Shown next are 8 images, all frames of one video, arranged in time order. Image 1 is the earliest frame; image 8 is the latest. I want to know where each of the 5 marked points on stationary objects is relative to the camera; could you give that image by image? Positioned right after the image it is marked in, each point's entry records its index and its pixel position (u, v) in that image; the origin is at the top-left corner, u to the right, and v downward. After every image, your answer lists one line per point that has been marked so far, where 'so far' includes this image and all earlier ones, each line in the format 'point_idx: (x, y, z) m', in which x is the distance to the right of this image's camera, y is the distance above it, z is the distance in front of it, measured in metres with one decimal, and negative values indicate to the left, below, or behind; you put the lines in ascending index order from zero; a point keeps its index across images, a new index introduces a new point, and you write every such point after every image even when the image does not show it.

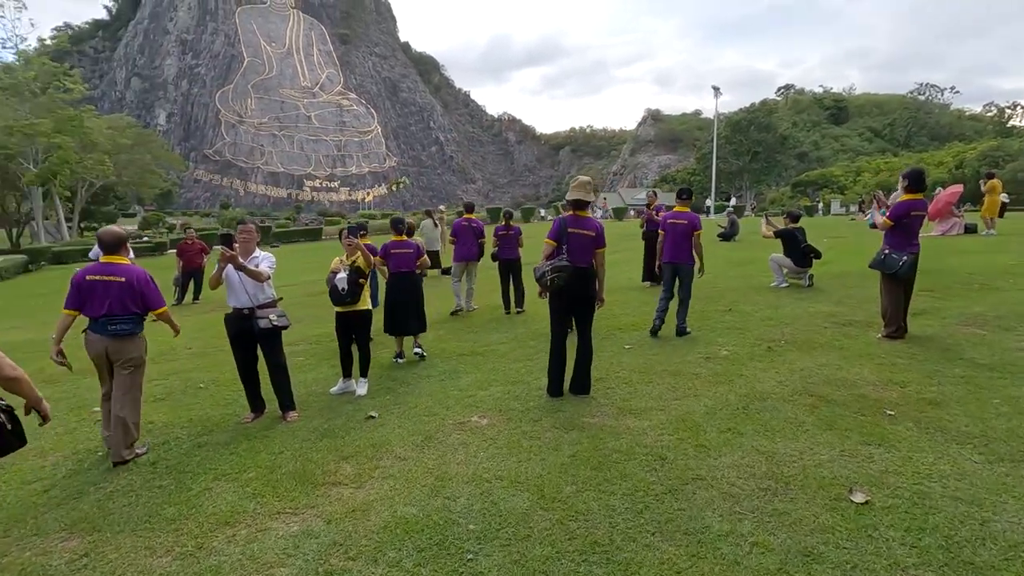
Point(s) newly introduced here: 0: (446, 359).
0: (-0.9, -0.9, +6.8) m
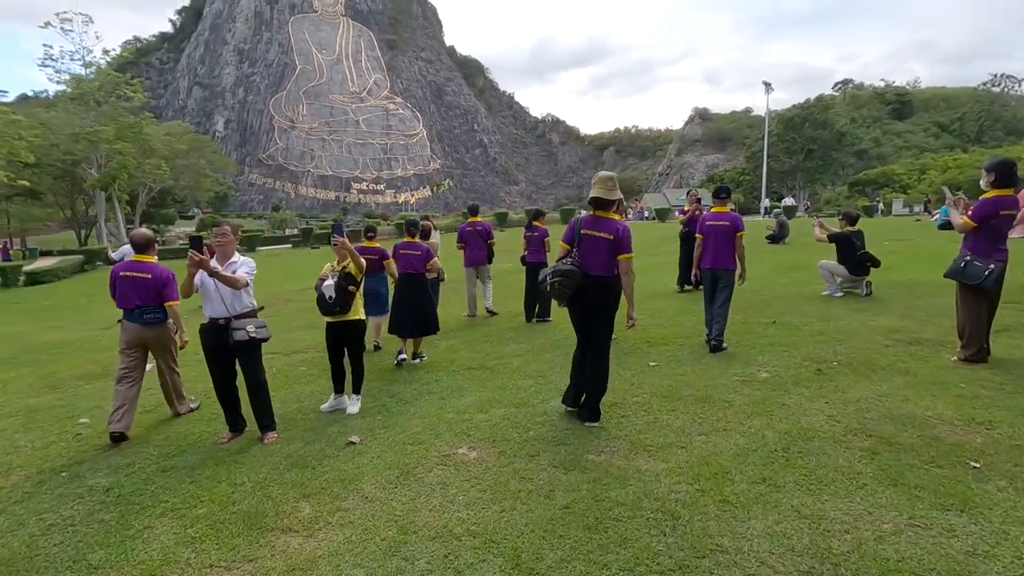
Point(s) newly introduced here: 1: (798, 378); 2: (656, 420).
0: (-0.7, -1.0, +6.3) m
1: (+2.6, -0.8, +4.8) m
2: (+1.2, -1.0, +4.2) m
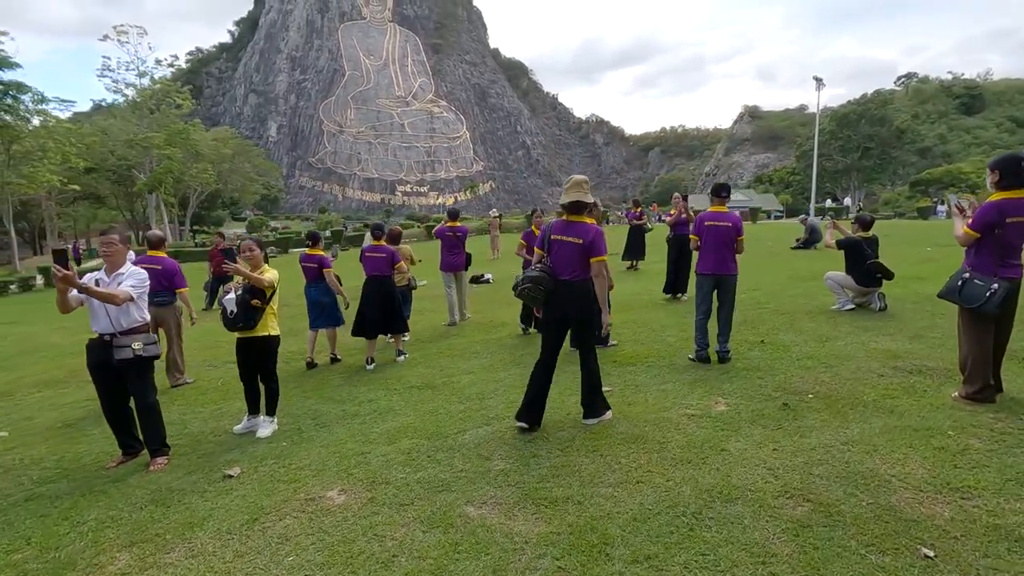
0: (-1.3, -1.1, +5.8) m
1: (+1.9, -1.0, +4.1) m
2: (+0.4, -1.2, +3.6) m
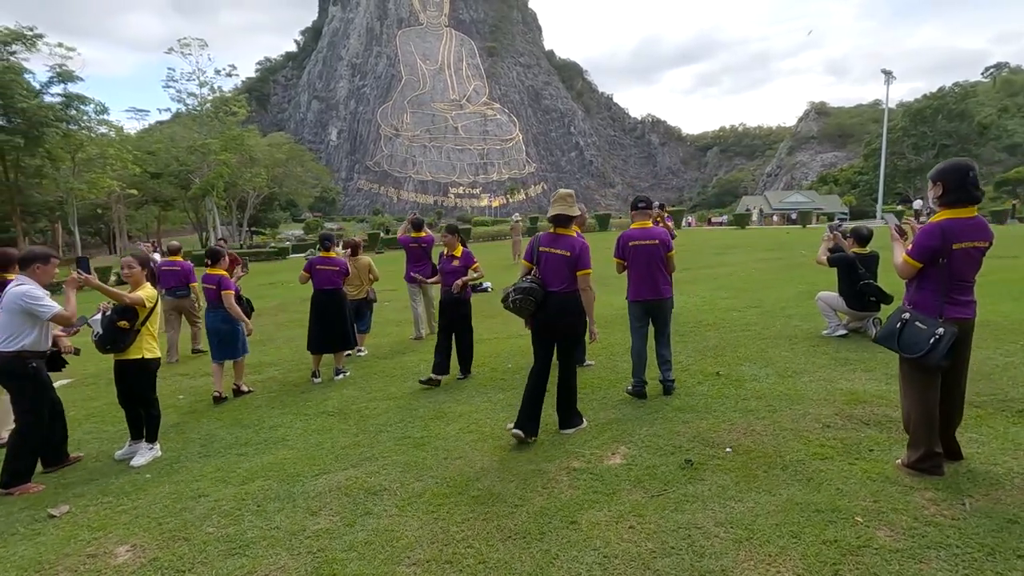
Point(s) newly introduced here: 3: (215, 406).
0: (-2.1, -1.3, +5.5) m
1: (+0.9, -1.2, +3.4) m
2: (-0.6, -1.4, +3.1) m
3: (-3.2, -1.3, +5.9) m
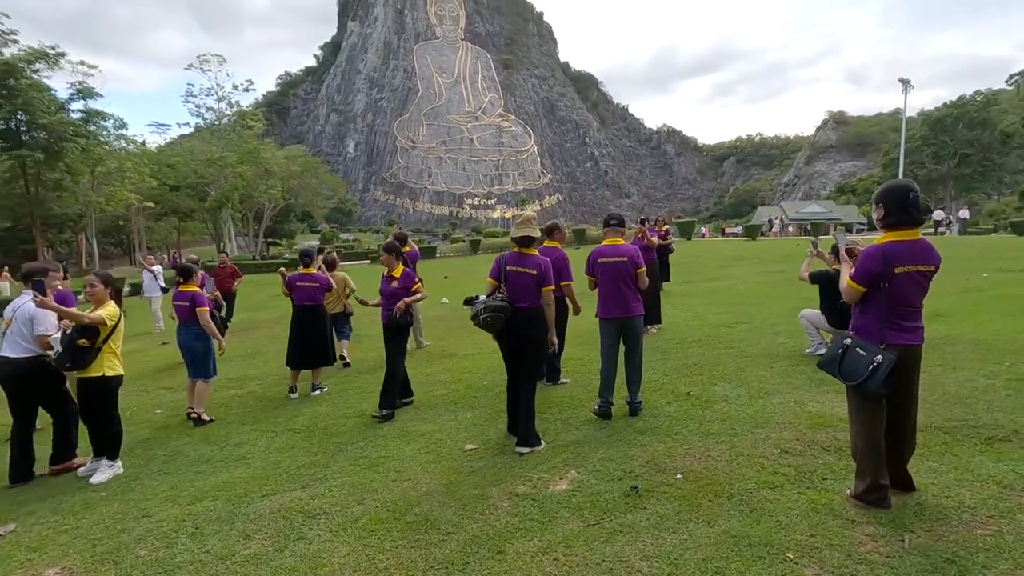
0: (-2.4, -1.4, +5.5) m
1: (+0.5, -1.3, +3.4) m
2: (-1.0, -1.5, +3.0) m
3: (-3.5, -1.5, +5.9) m
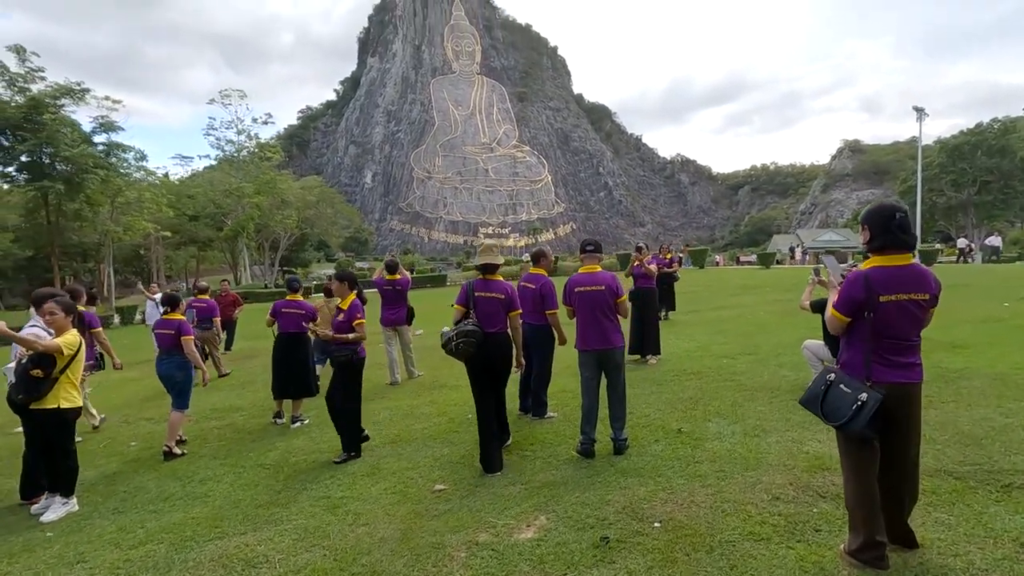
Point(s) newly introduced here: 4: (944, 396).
0: (-2.6, -1.7, +5.2) m
1: (+0.3, -1.5, +3.0) m
2: (-1.3, -1.6, +2.8) m
3: (-3.7, -1.8, +5.7) m
4: (+4.2, -1.1, +5.2) m
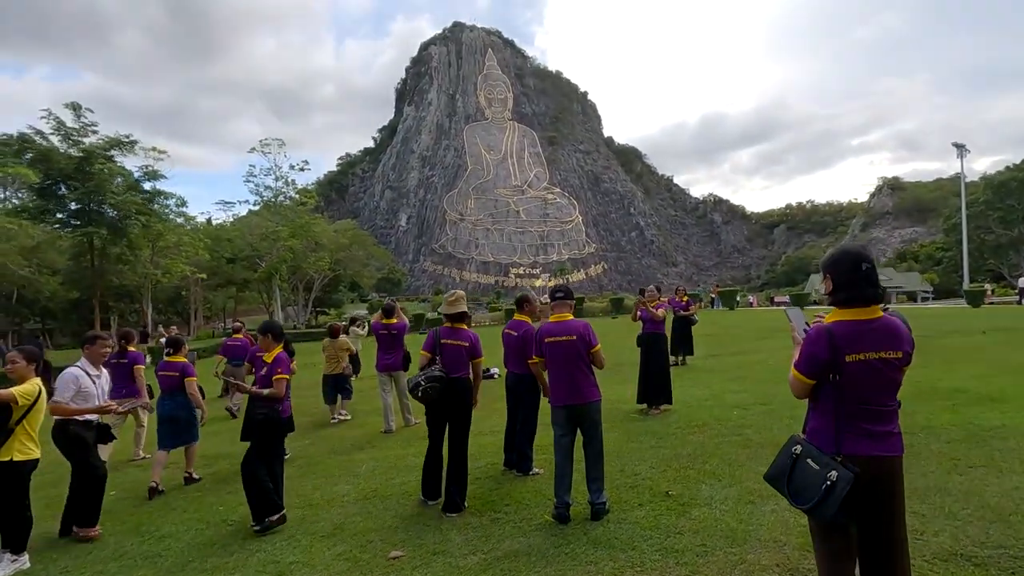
0: (-2.8, -2.2, +5.0) m
1: (-0.1, -1.8, +2.7) m
2: (-1.7, -1.9, +2.5) m
3: (-3.9, -2.3, +5.5) m
4: (+4.0, -1.5, +4.6) m
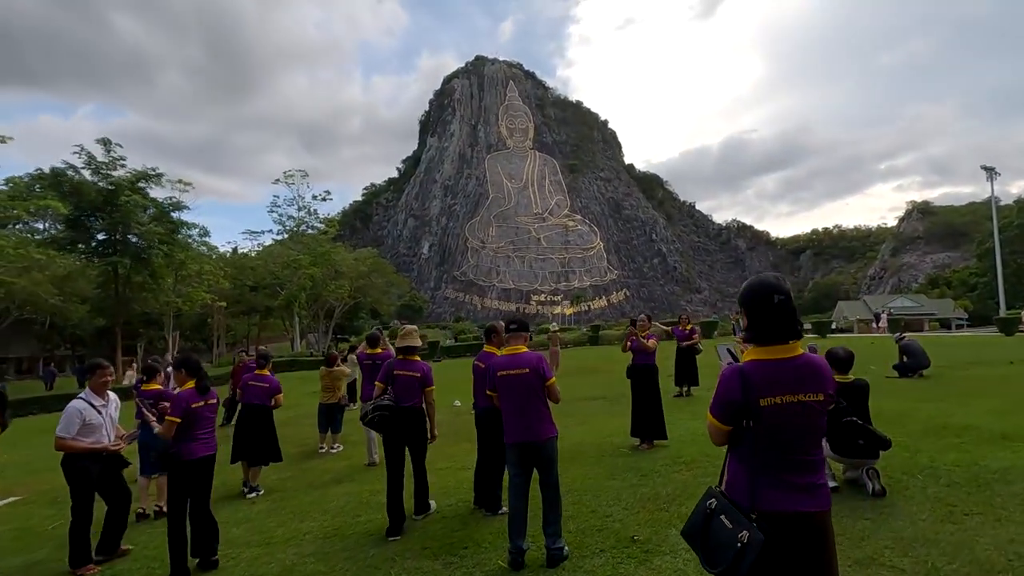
0: (-3.1, -2.5, +4.9) m
1: (-0.5, -1.9, +2.4) m
2: (-2.1, -2.0, +2.3) m
3: (-4.2, -2.6, +5.4) m
4: (+3.7, -1.7, +4.3) m
